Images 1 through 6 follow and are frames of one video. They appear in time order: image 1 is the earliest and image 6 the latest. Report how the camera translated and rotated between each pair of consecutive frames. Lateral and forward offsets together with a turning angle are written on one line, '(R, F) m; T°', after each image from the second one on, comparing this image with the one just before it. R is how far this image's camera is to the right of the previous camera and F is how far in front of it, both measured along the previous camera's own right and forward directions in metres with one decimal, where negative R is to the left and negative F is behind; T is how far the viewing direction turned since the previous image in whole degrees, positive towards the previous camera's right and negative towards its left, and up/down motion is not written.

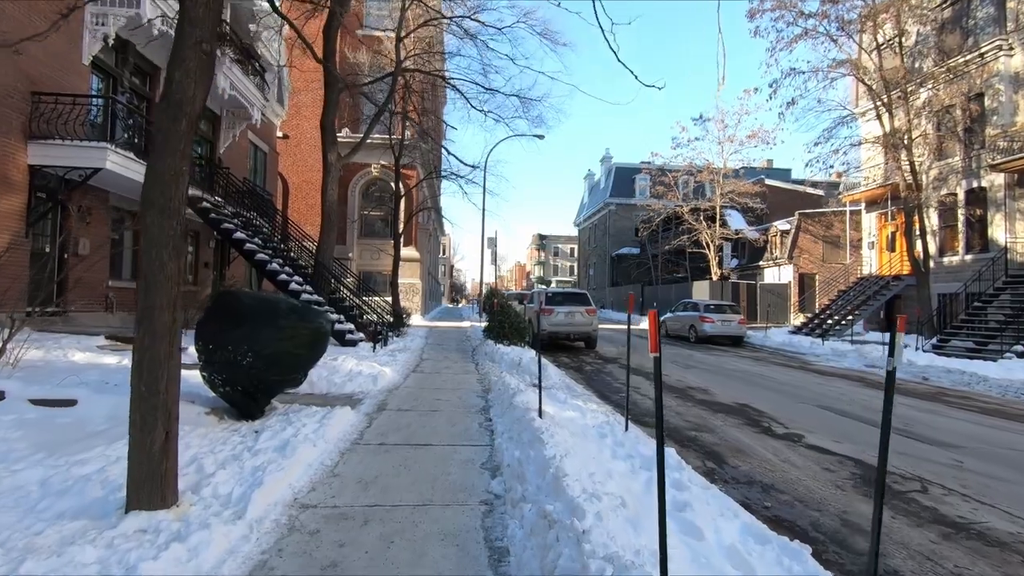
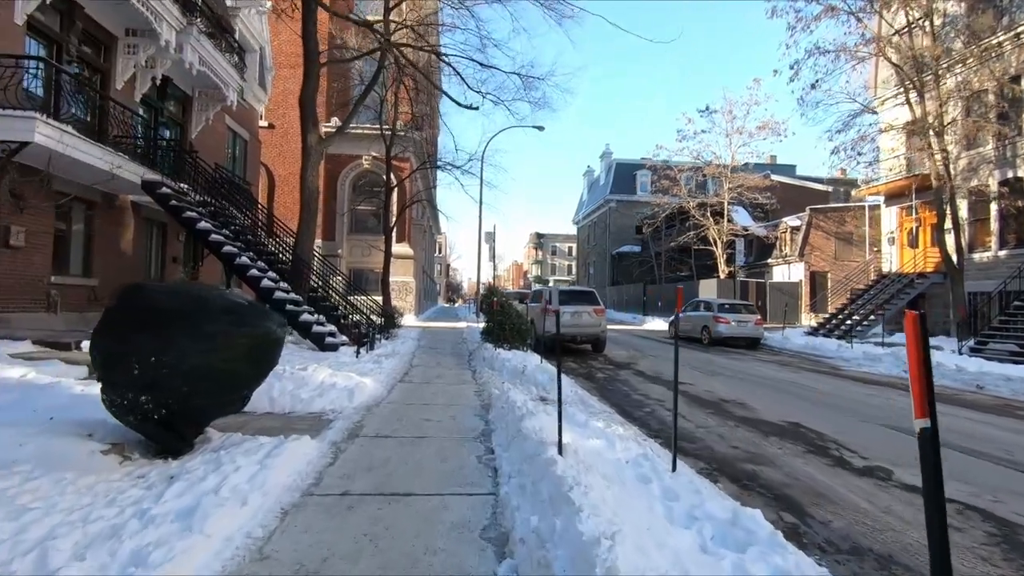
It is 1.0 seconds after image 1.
(-0.1, +1.7) m; 0°
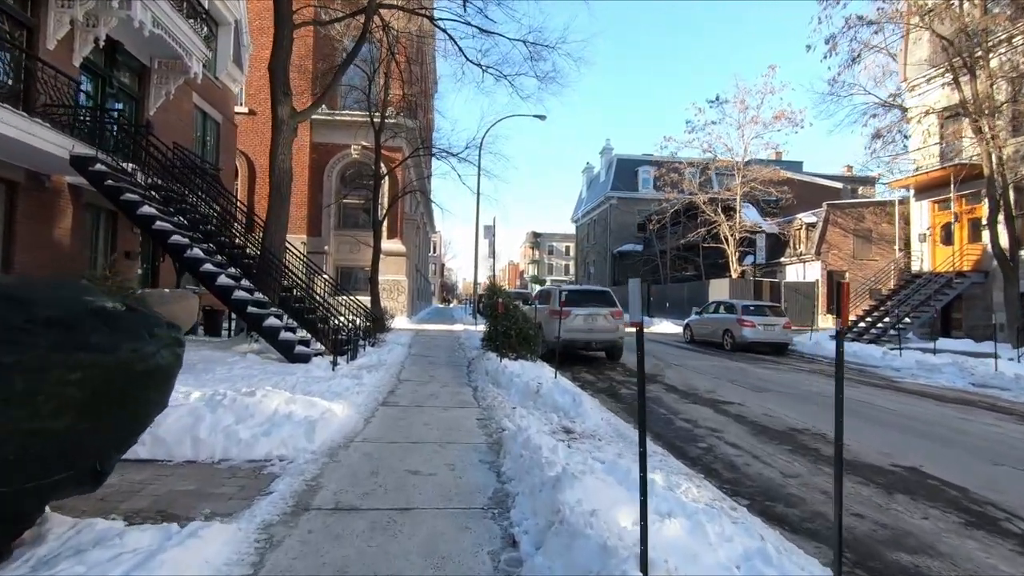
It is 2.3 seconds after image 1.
(-0.3, +2.2) m; +1°
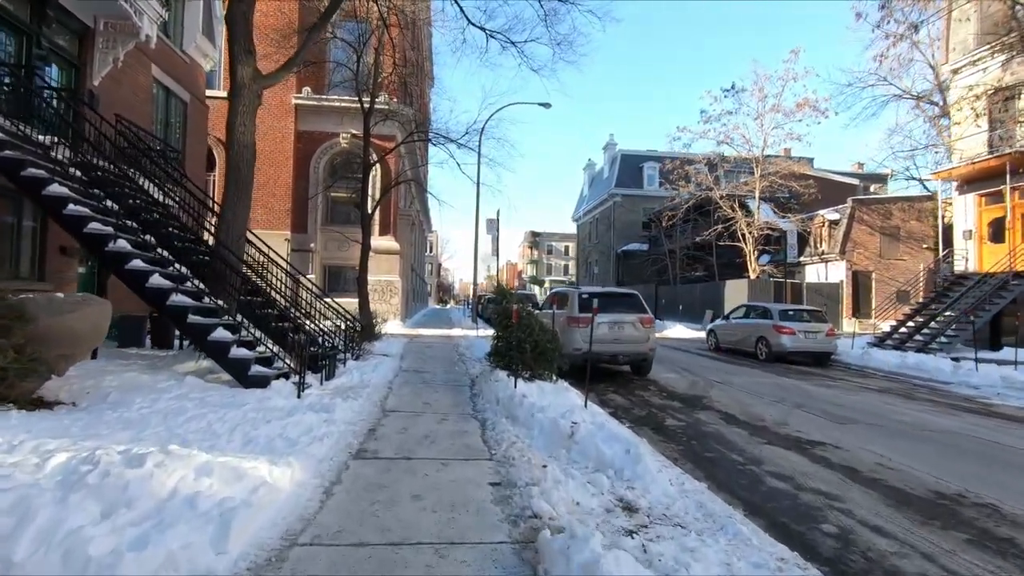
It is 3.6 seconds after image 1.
(-0.3, +2.4) m; 0°
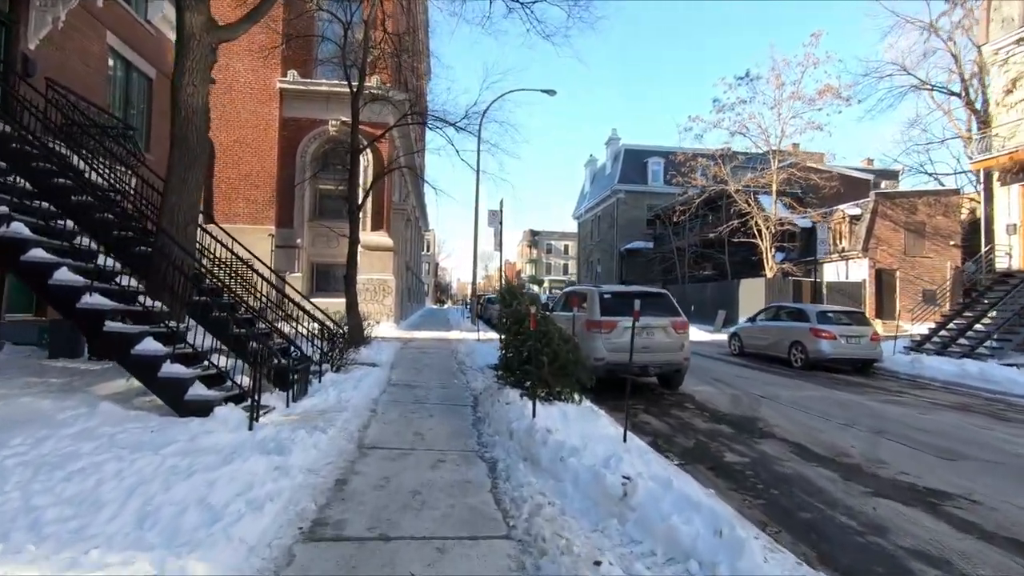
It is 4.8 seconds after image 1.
(-0.2, +1.9) m; 0°
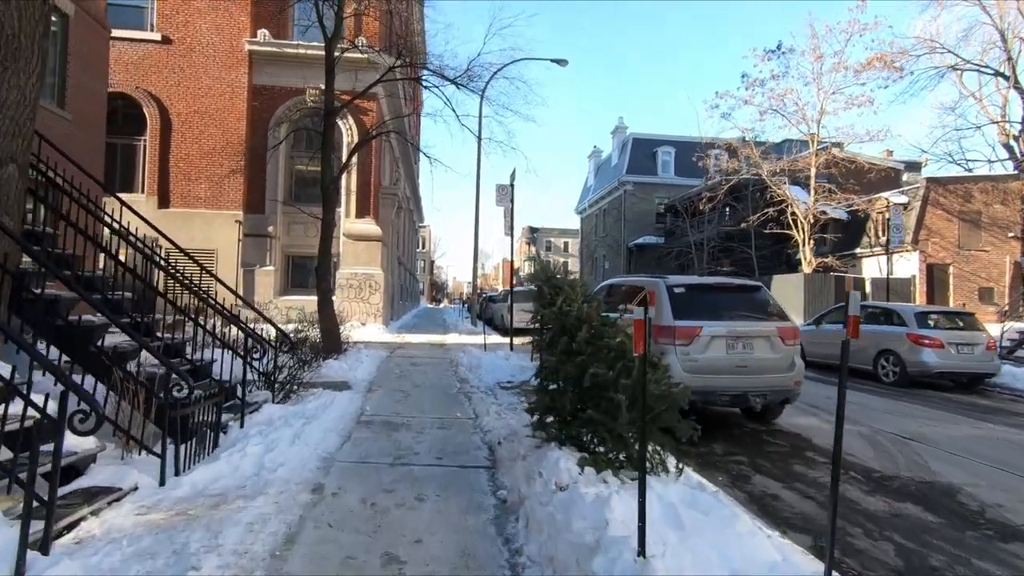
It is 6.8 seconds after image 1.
(-0.5, +3.4) m; 0°
